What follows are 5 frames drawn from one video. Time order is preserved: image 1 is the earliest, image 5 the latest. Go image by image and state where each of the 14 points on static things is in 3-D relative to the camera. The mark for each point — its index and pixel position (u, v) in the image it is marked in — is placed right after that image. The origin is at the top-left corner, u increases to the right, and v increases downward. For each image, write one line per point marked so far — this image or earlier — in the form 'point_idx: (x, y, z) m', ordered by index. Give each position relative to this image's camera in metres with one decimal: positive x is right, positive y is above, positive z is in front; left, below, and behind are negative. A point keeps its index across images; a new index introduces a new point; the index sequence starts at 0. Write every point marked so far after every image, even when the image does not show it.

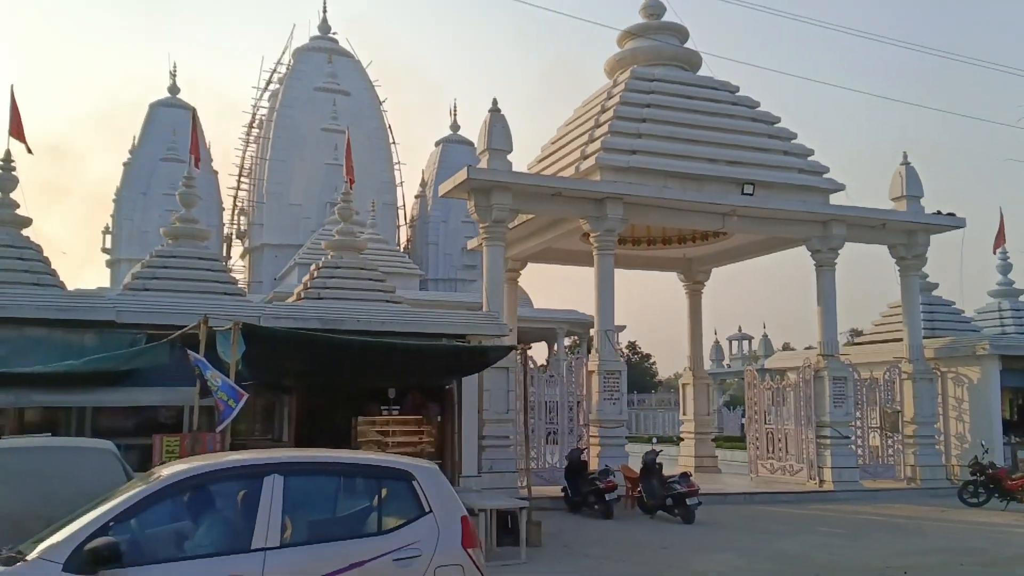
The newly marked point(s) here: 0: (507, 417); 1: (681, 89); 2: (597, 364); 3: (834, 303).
0: (-0.1, -1.6, +10.6) m
1: (+2.6, +3.1, +13.1) m
2: (+1.1, -1.0, +11.2) m
3: (+4.8, -0.2, +12.7) m
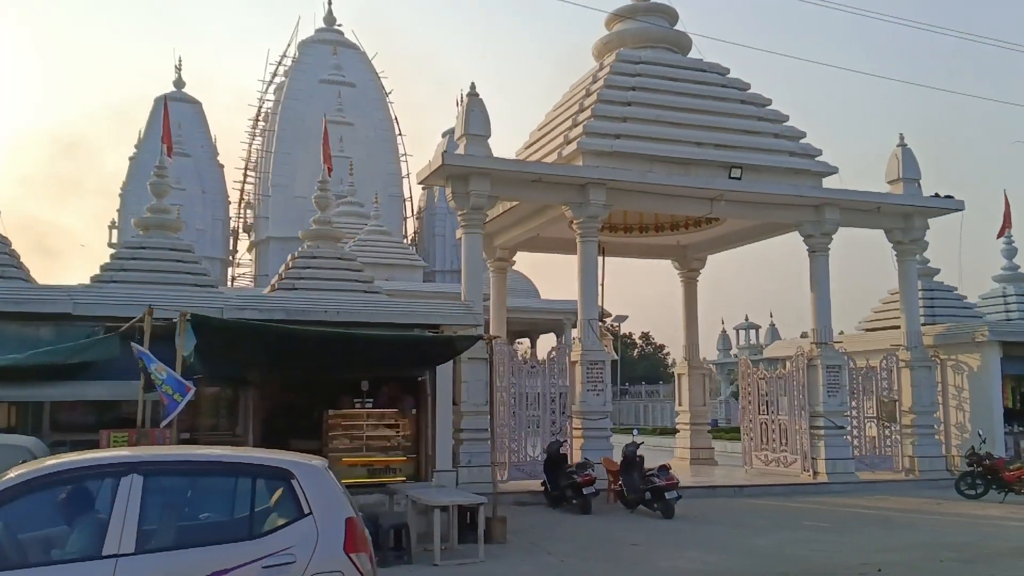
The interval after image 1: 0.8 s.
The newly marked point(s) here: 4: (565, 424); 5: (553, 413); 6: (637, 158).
0: (-0.3, -1.5, +10.3) m
1: (+2.3, +3.2, +12.8) m
2: (+0.9, -0.9, +10.9) m
3: (+4.6, 0.0, +12.3) m
4: (+0.7, -1.8, +11.0) m
5: (+0.5, -1.6, +11.0) m
6: (+1.7, +1.8, +11.5) m
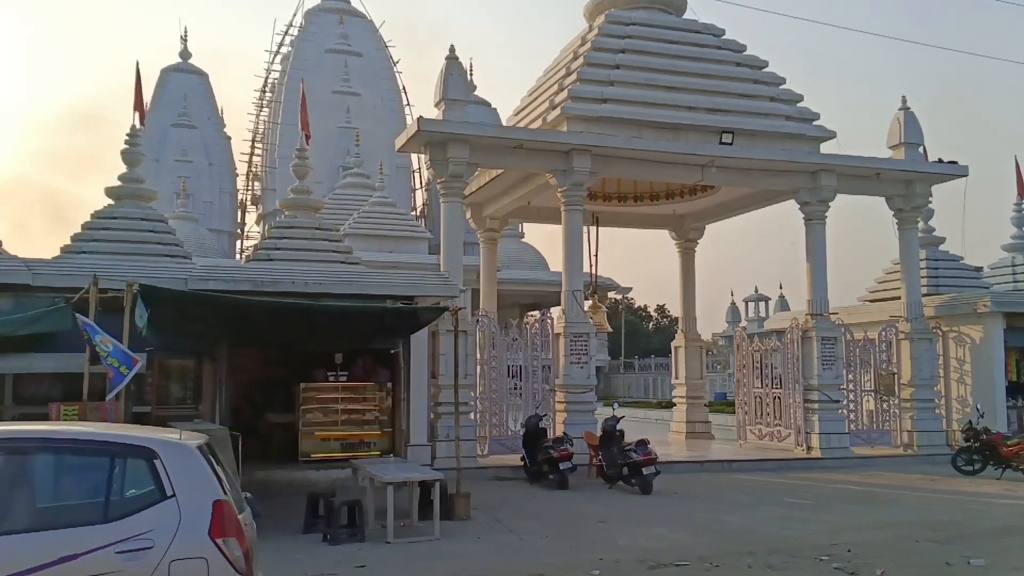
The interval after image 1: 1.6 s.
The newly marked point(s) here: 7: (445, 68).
0: (-0.6, -1.1, +10.1) m
1: (+2.1, +3.7, +12.3) m
2: (+0.6, -0.5, +10.6) m
3: (+4.4, +0.4, +11.9) m
4: (+0.4, -1.4, +10.7) m
5: (+0.3, -1.2, +10.7) m
6: (+1.5, +2.2, +11.1) m
7: (-0.8, +2.8, +10.6) m
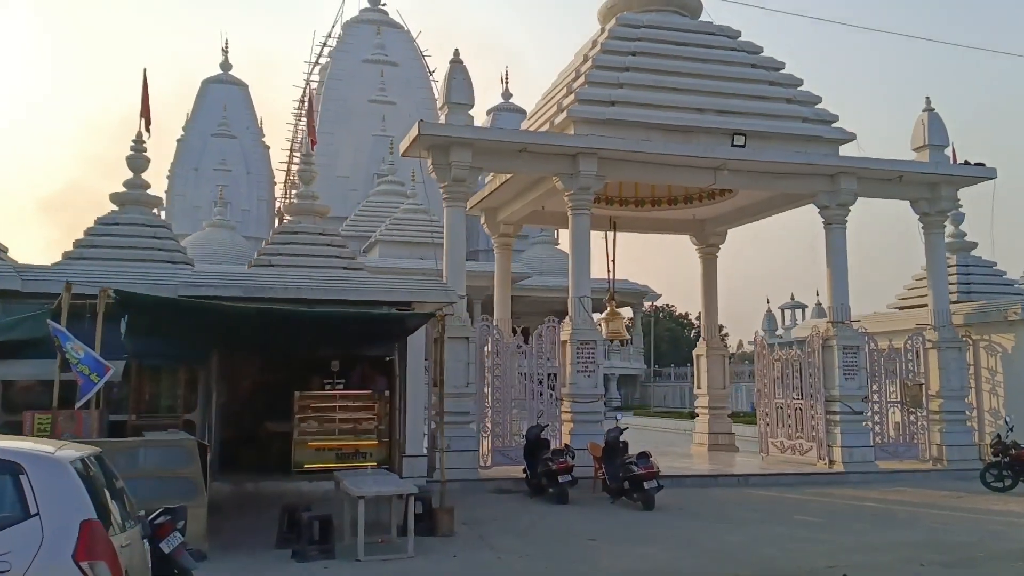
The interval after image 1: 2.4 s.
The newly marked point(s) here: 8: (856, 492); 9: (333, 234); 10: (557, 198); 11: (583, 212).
0: (-0.5, -1.2, +9.9) m
1: (+2.3, +3.6, +12.0) m
2: (+0.7, -0.6, +10.3) m
3: (+4.5, +0.3, +11.4) m
4: (+0.5, -1.5, +10.5) m
5: (+0.4, -1.3, +10.5) m
6: (+1.6, +2.1, +10.8) m
7: (-0.8, +2.7, +10.4) m
8: (+4.0, -2.4, +9.9) m
9: (-2.3, +0.7, +10.7) m
10: (+0.7, +1.4, +12.8) m
11: (+0.9, +1.0, +10.6) m
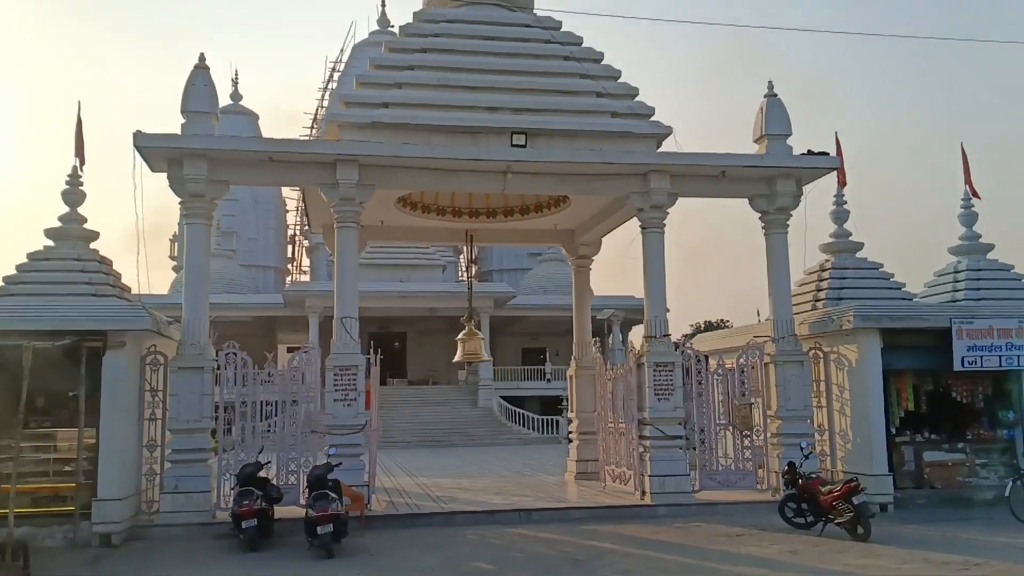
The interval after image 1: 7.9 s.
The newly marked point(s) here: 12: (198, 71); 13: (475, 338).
0: (-3.3, -1.5, +9.0) m
1: (-0.5, +3.4, +11.1) m
2: (-2.1, -0.8, +9.4) m
3: (+1.8, +0.2, +10.3) m
4: (-2.2, -1.7, +9.6) m
5: (-2.4, -1.6, +9.6) m
6: (-1.2, +1.9, +9.9) m
7: (-3.6, +2.4, +9.7) m
8: (+1.3, -2.5, +8.7) m
9: (-5.0, +0.4, +10.1) m
10: (-1.9, +1.1, +11.9) m
11: (-1.9, +0.7, +9.7) m
12: (-3.6, +2.5, +9.7) m
13: (-0.6, -0.8, +13.6) m
